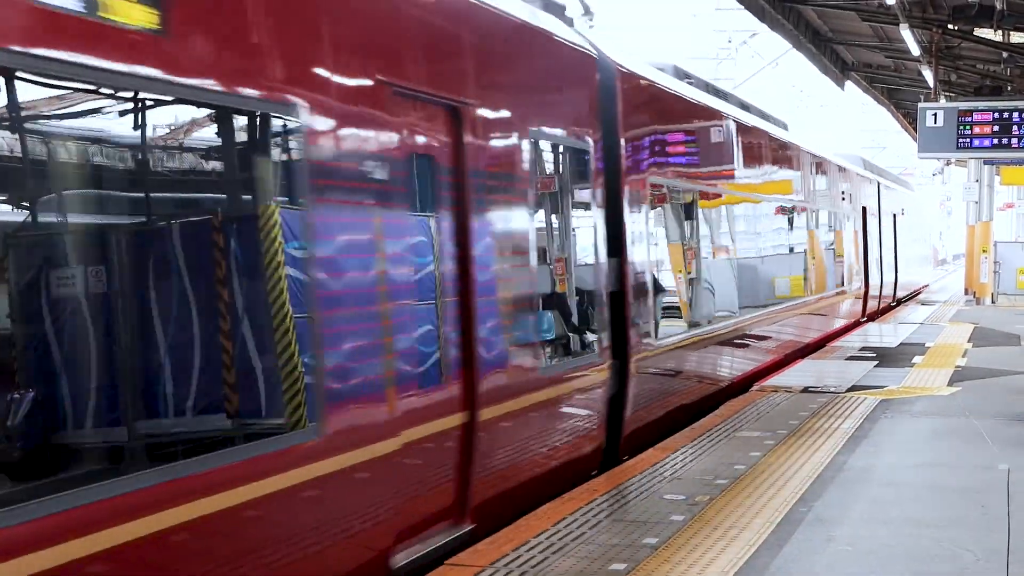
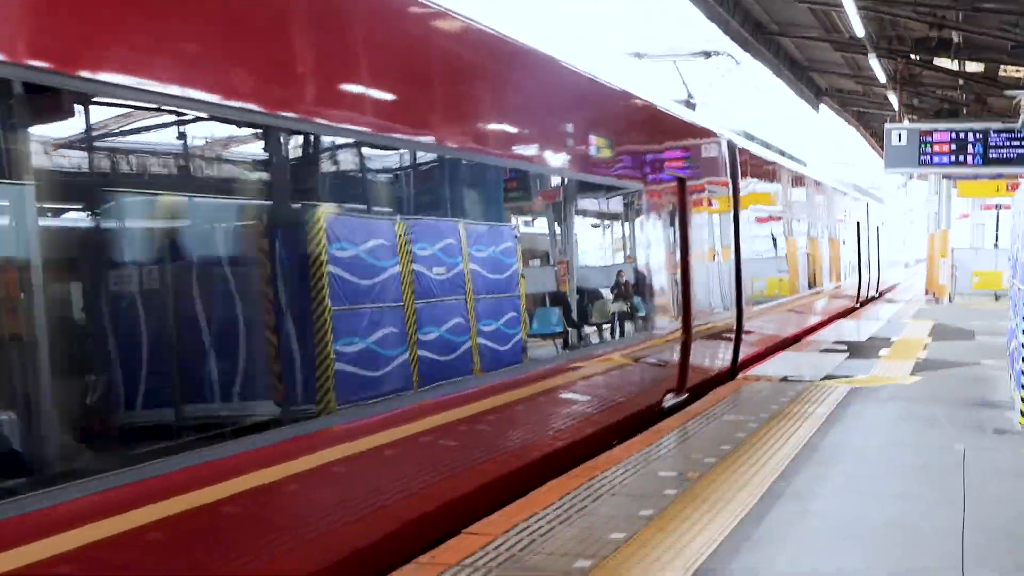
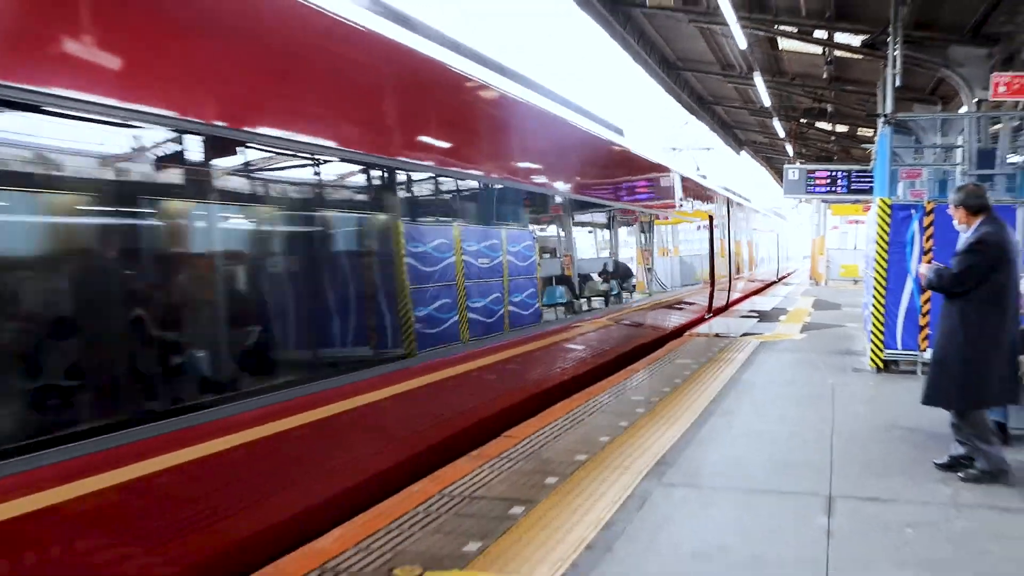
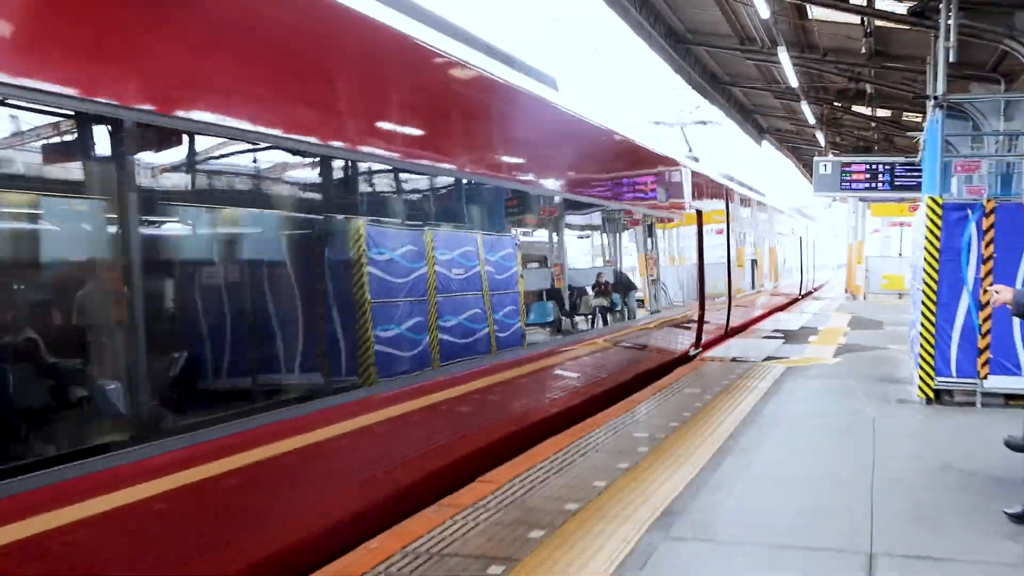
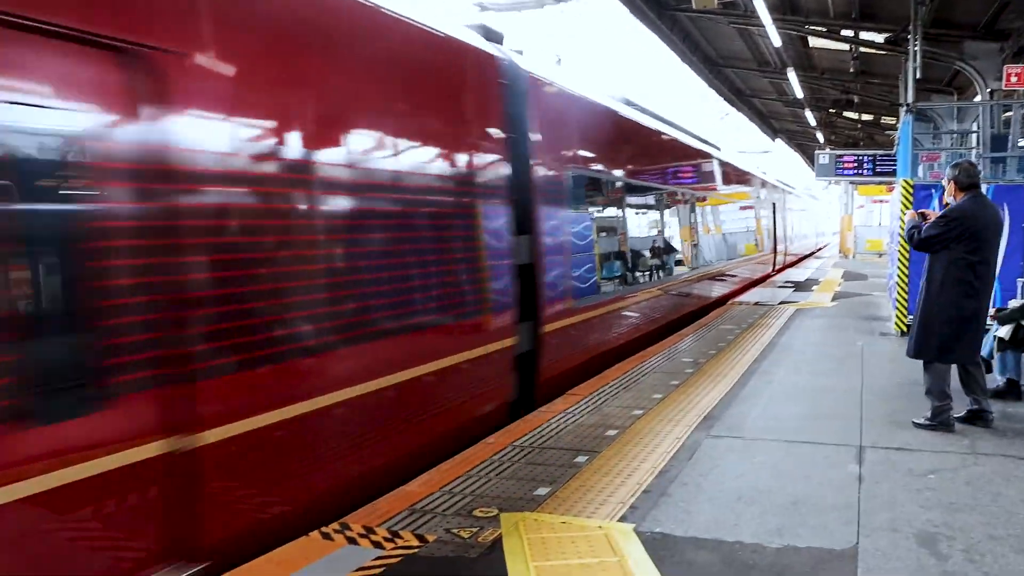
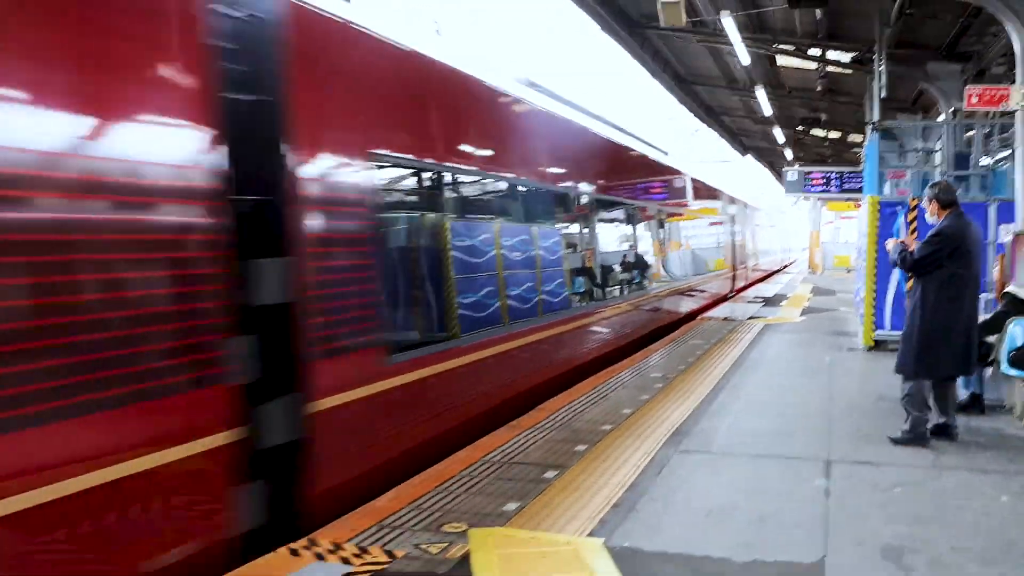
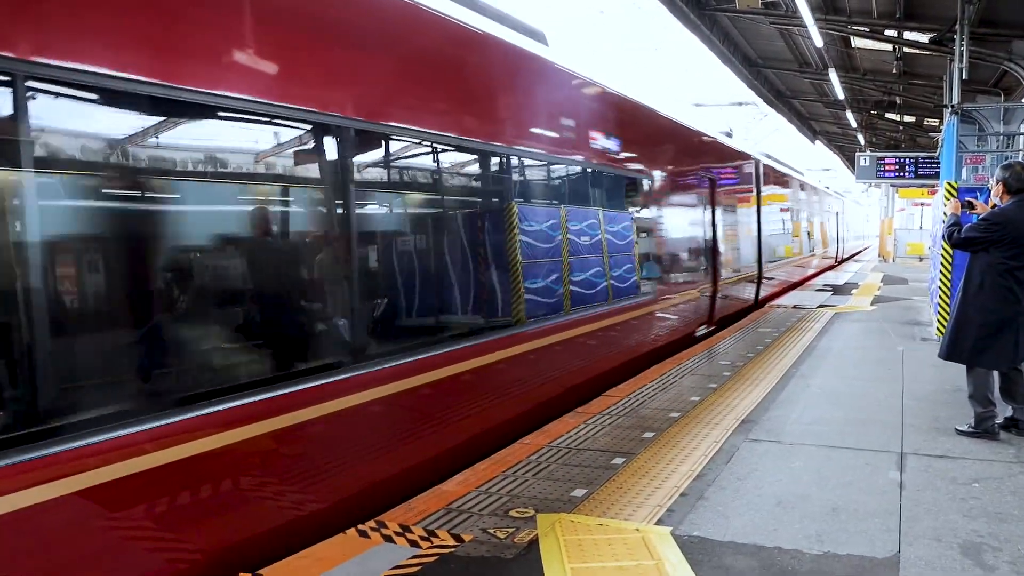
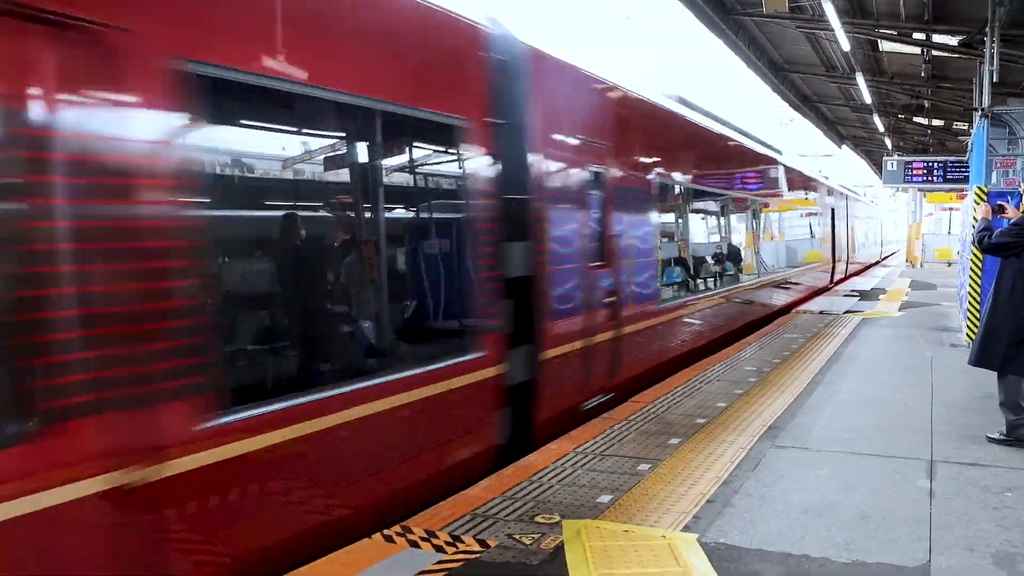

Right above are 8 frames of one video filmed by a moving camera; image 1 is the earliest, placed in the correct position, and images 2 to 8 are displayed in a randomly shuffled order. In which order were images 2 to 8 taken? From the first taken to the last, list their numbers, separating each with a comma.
2, 4, 3, 6, 5, 7, 8
